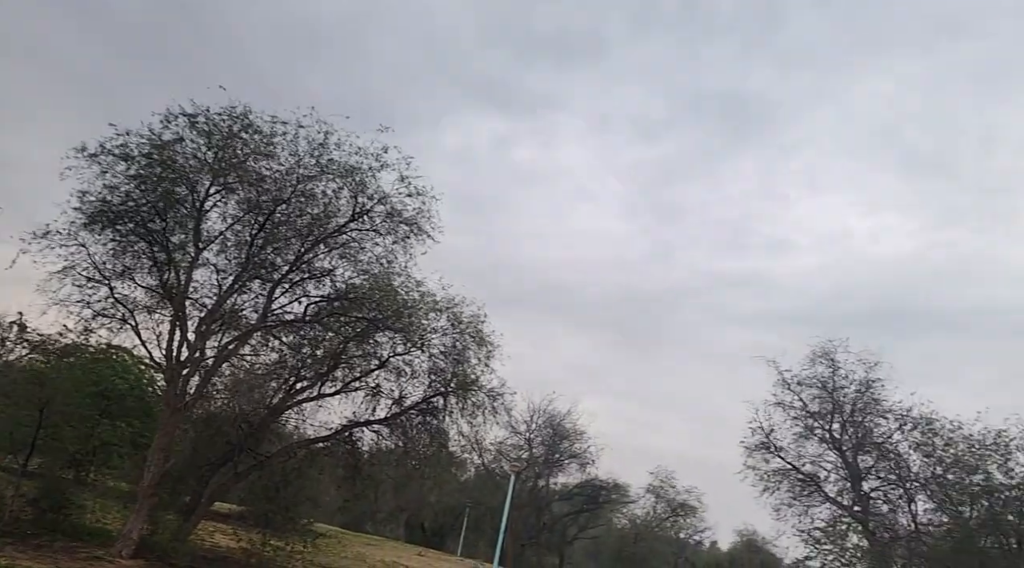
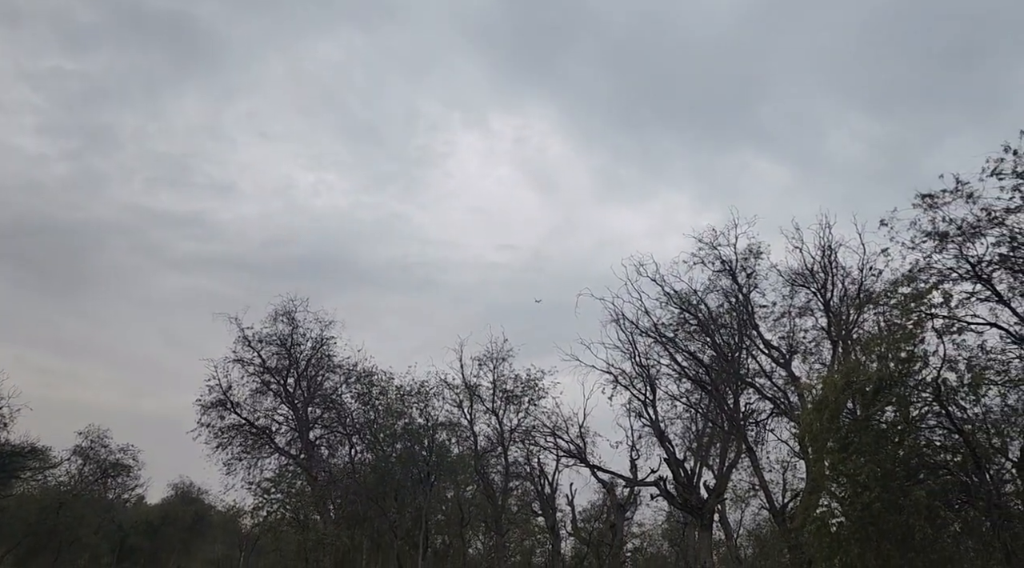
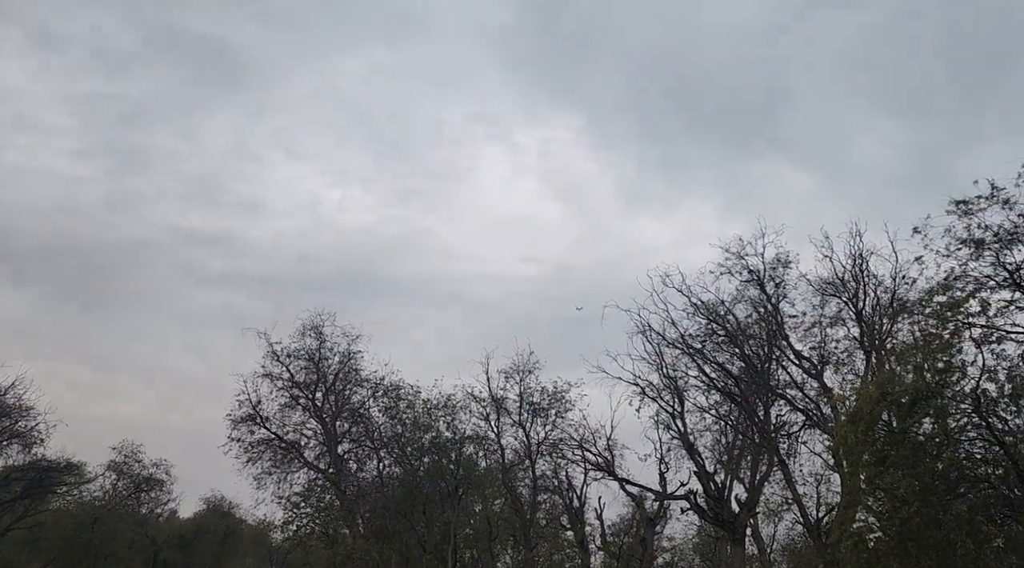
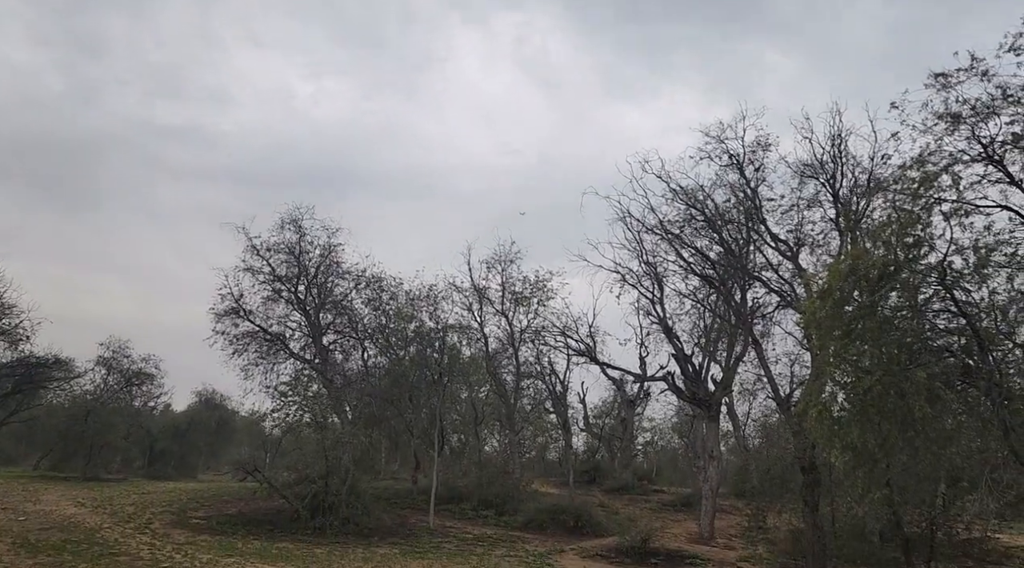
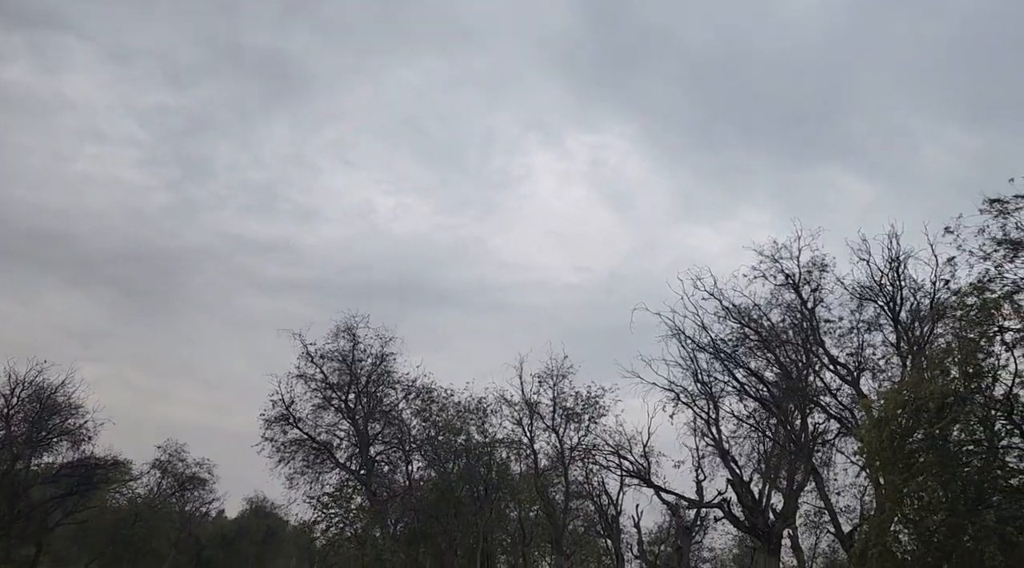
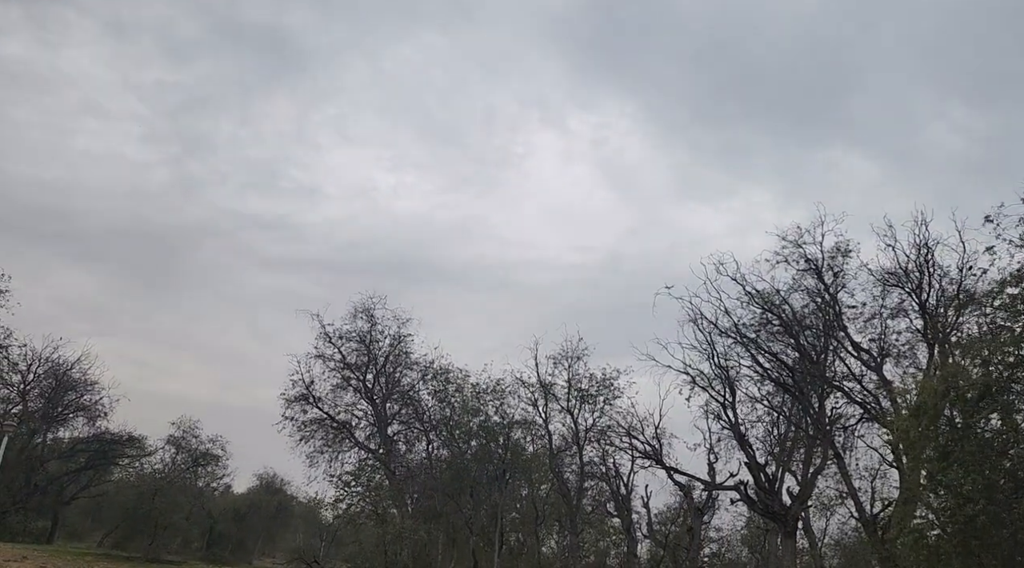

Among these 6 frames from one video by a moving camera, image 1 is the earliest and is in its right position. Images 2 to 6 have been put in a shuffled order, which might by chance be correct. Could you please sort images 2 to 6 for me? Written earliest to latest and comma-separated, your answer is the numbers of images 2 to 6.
5, 6, 3, 2, 4
